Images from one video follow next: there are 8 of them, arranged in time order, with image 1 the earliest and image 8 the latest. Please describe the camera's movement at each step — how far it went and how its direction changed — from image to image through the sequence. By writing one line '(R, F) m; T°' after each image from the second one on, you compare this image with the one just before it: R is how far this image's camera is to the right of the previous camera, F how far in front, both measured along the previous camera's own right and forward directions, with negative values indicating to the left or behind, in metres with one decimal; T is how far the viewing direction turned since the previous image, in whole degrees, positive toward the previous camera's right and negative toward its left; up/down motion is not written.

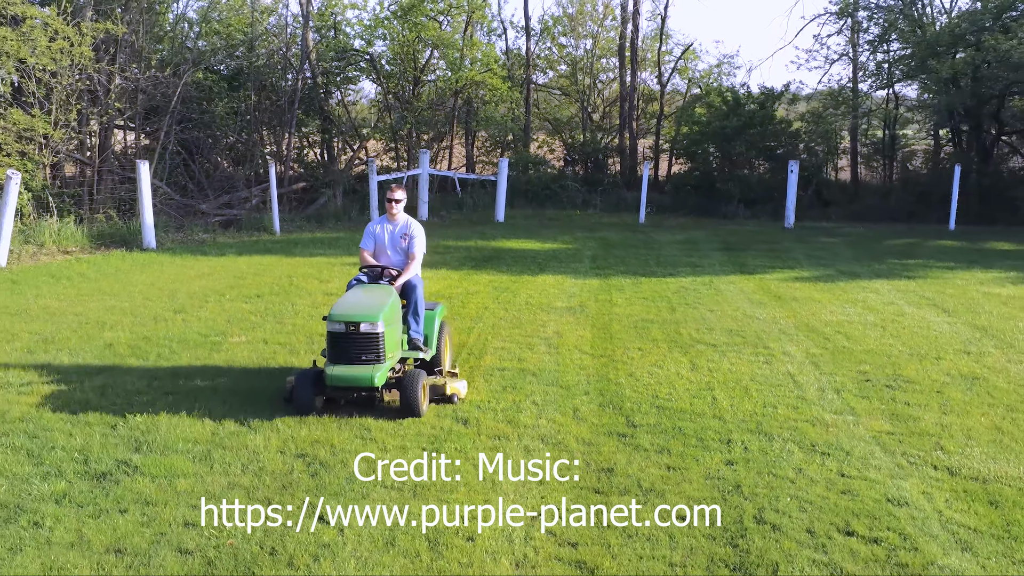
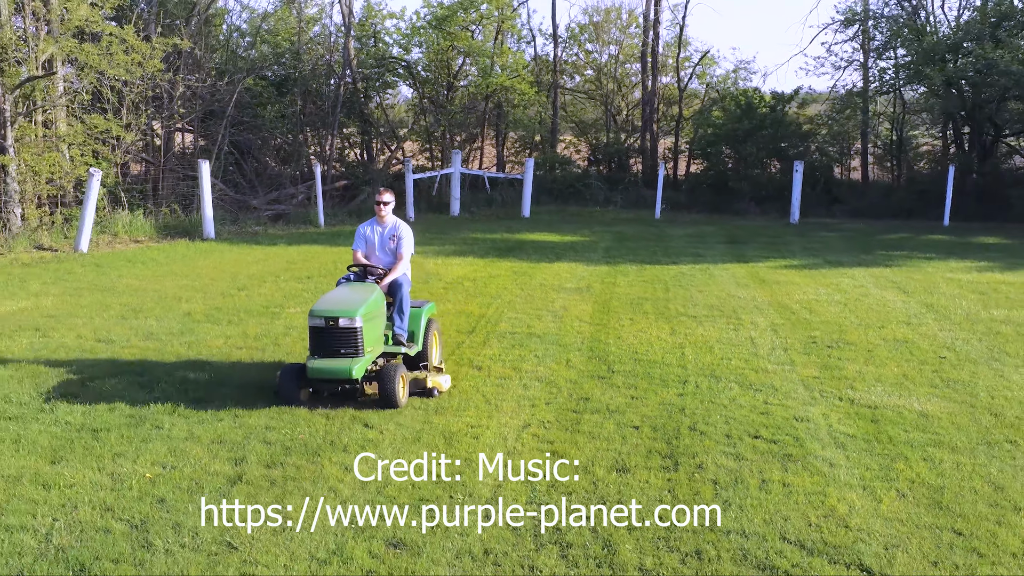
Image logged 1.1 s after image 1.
(+0.2, -1.3) m; -2°
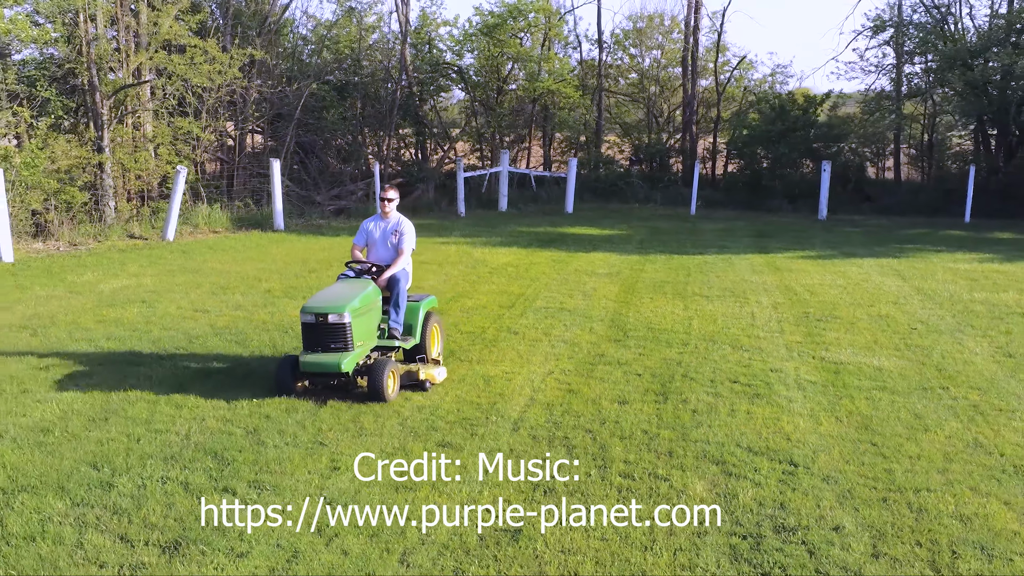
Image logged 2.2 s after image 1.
(+0.1, -1.2) m; -3°
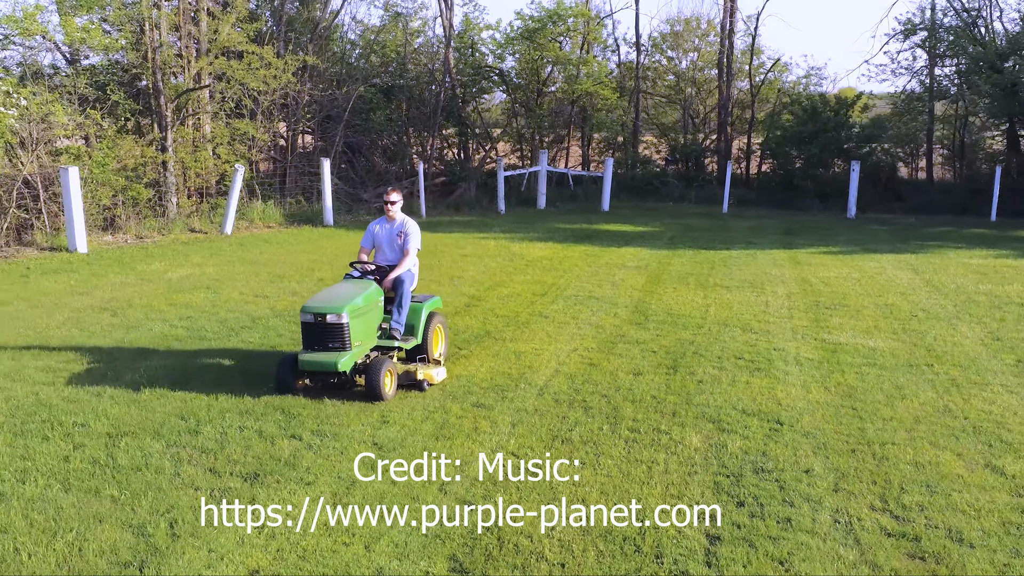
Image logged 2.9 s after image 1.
(+0.1, -0.7) m; -2°
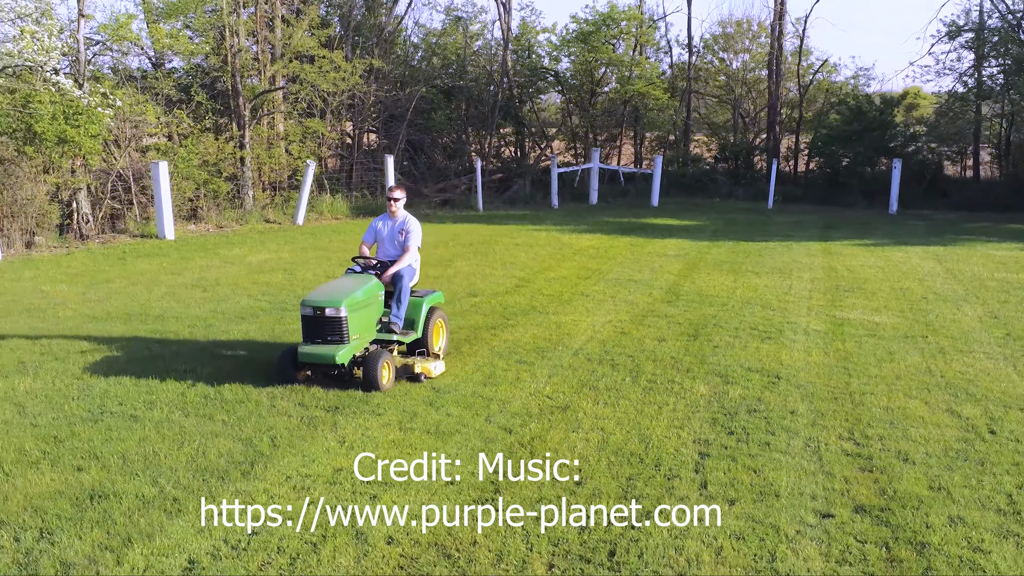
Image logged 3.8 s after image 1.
(+0.1, -0.9) m; -3°
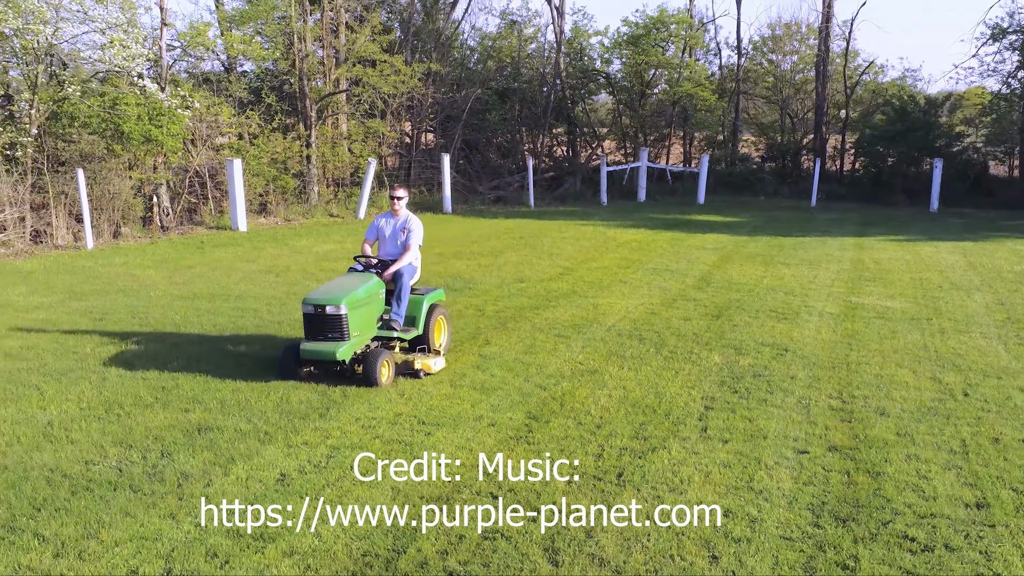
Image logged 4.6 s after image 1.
(+0.1, -0.8) m; -3°
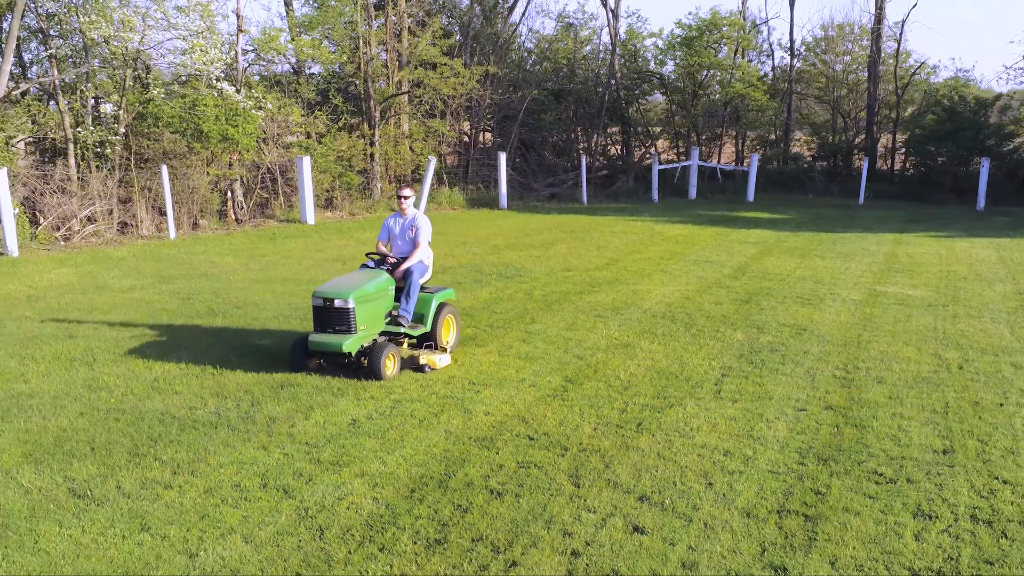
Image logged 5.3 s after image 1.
(+0.1, -0.8) m; -3°
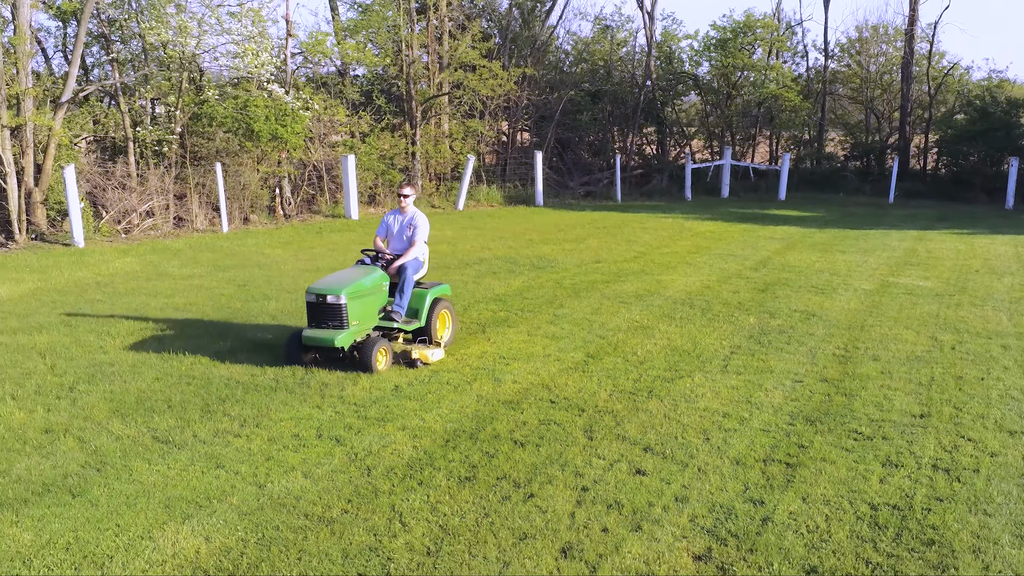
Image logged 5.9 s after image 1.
(+0.1, -0.6) m; -2°
